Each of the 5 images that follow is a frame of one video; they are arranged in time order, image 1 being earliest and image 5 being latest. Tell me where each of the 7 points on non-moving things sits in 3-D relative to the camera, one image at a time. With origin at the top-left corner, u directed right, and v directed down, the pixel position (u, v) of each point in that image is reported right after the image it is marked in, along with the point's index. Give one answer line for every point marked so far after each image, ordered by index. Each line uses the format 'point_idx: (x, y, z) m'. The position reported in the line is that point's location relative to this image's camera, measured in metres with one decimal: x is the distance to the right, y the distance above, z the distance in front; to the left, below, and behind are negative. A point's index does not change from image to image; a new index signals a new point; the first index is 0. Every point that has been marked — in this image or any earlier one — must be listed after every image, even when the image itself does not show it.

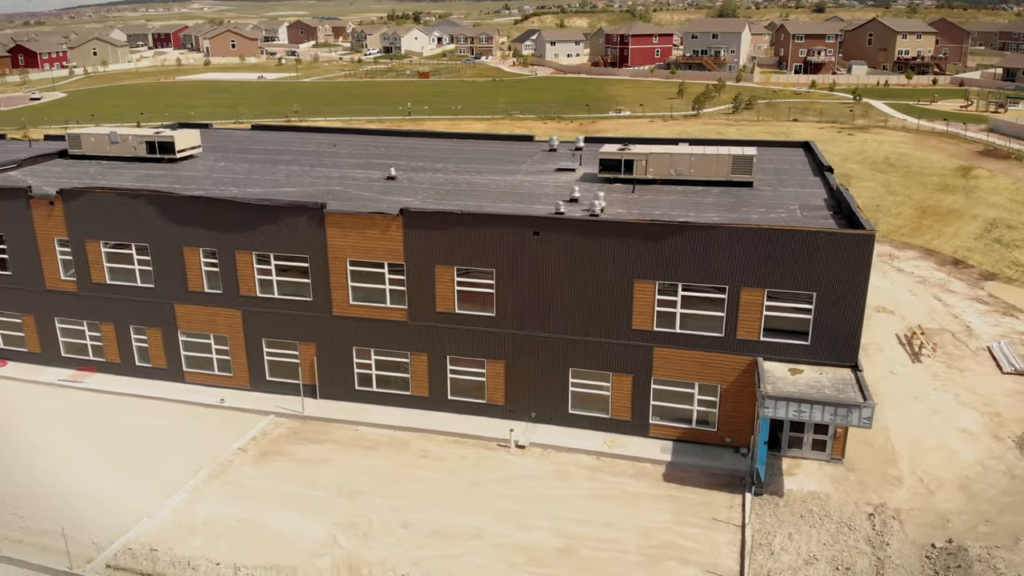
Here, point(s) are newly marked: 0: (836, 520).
0: (+7.7, -5.5, +19.9) m
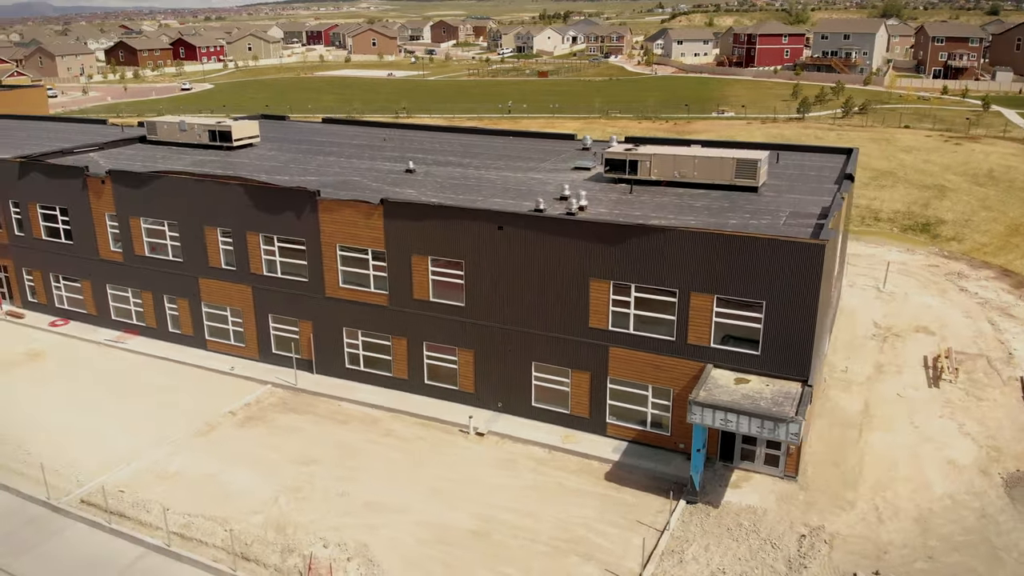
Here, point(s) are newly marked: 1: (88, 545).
0: (+5.8, -5.8, +19.3) m
1: (-9.8, -5.8, +19.3) m
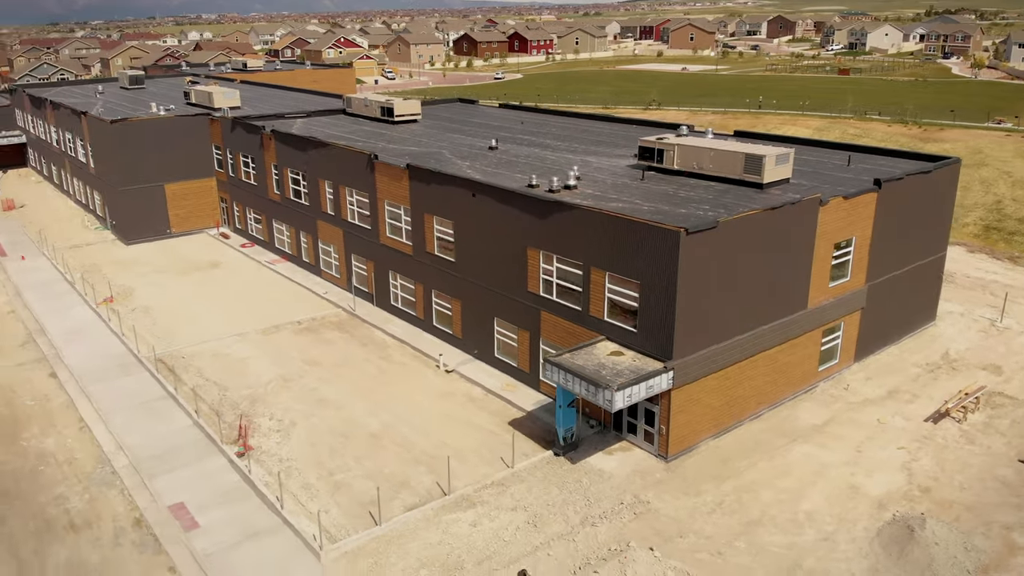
0: (+1.8, -5.2, +20.8) m
1: (-12.2, -3.0, +27.2) m
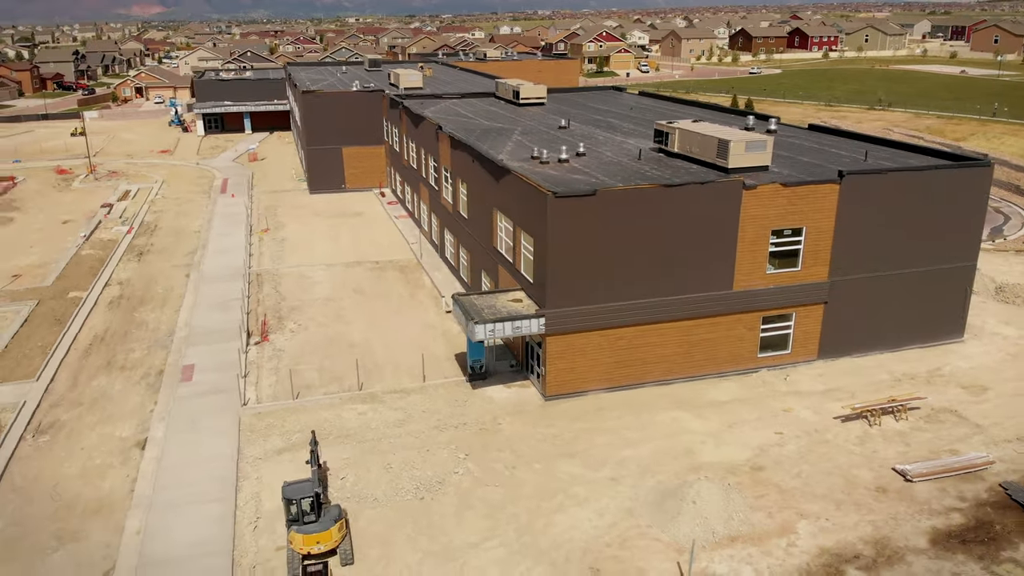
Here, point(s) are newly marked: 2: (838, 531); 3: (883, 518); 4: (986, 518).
0: (-1.6, -3.6, +24.5) m
1: (-11.9, +0.1, +35.5) m
2: (+7.4, -5.5, +19.0) m
3: (+8.6, -5.3, +19.4) m
4: (+11.1, -5.4, +19.4) m
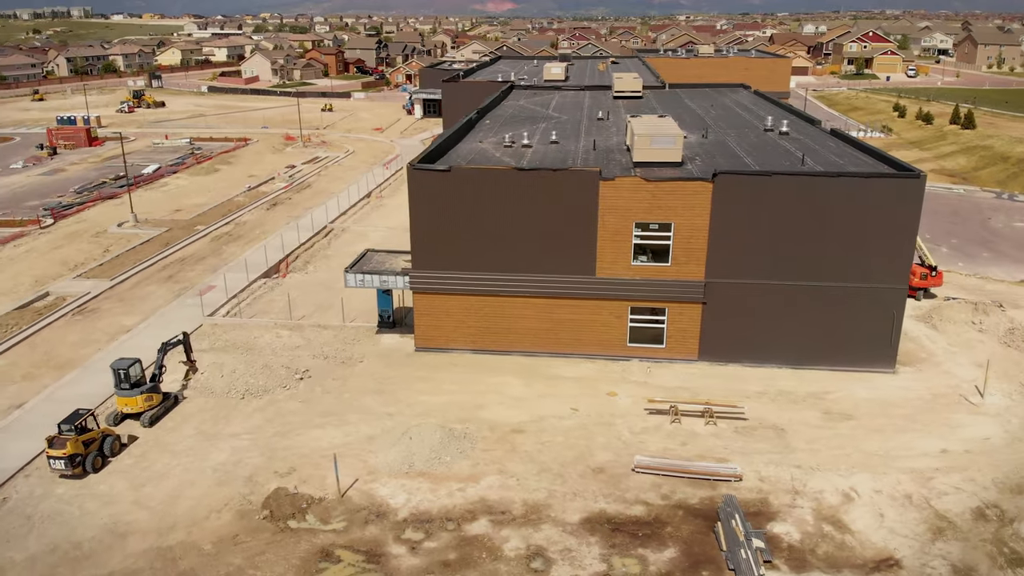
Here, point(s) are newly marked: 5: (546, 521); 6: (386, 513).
0: (-5.9, -2.0, +28.9) m
1: (-10.6, +2.8, +42.9) m
2: (+0.1, -5.0, +20.4) m
3: (+1.3, -5.0, +20.4) m
4: (+3.6, -5.3, +19.4) m
5: (+0.8, -5.4, +19.2) m
6: (-2.9, -5.3, +19.6) m
